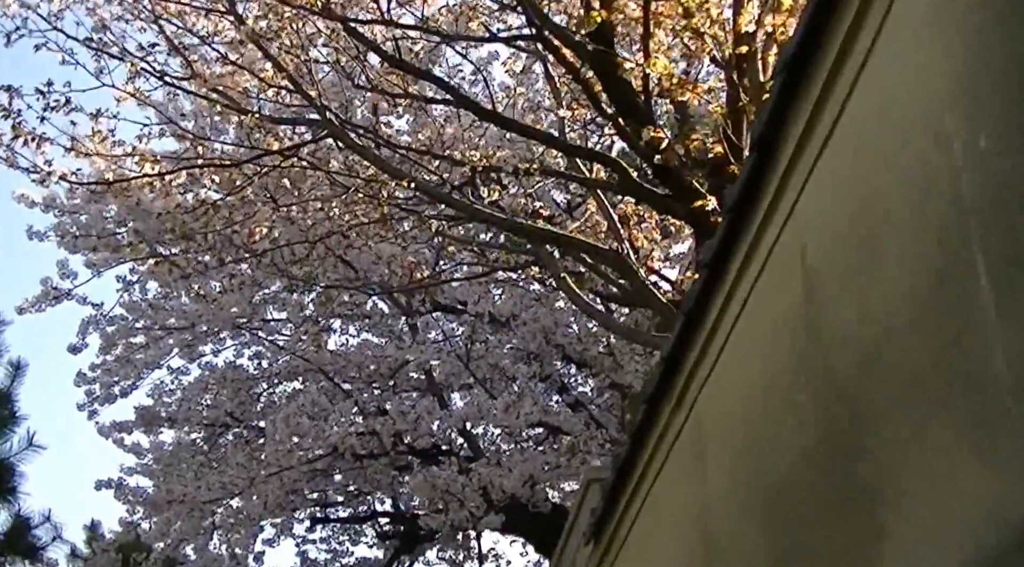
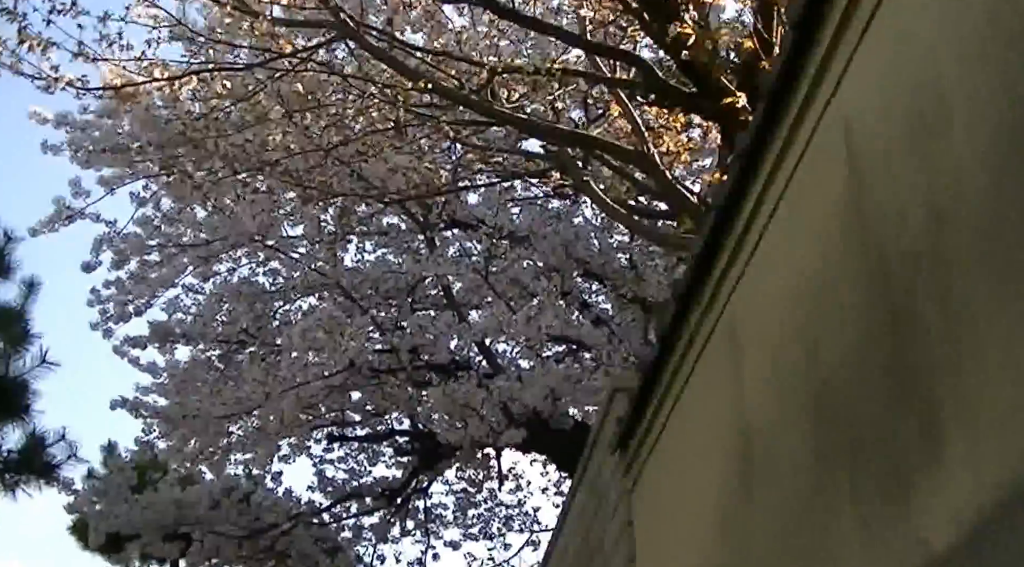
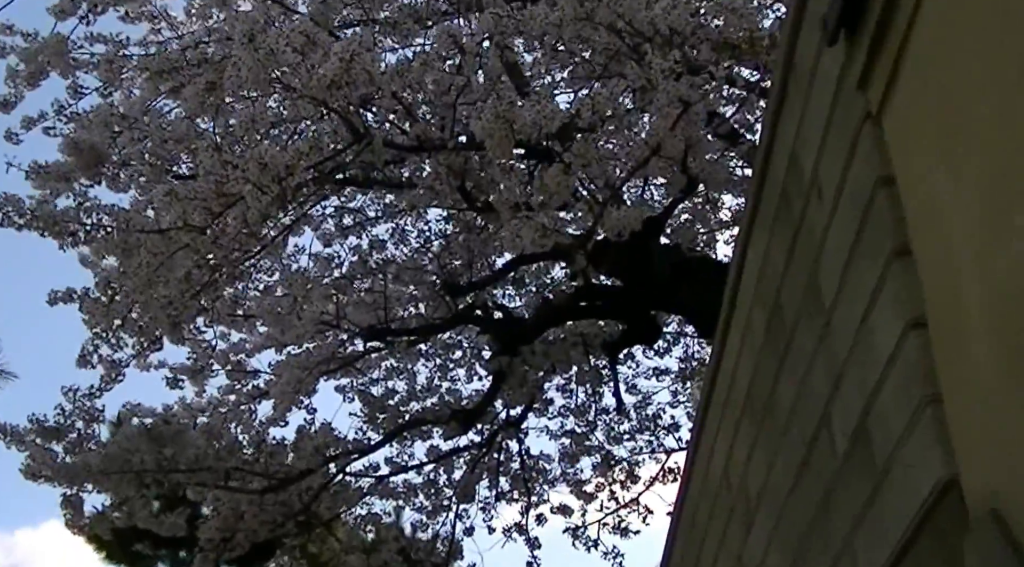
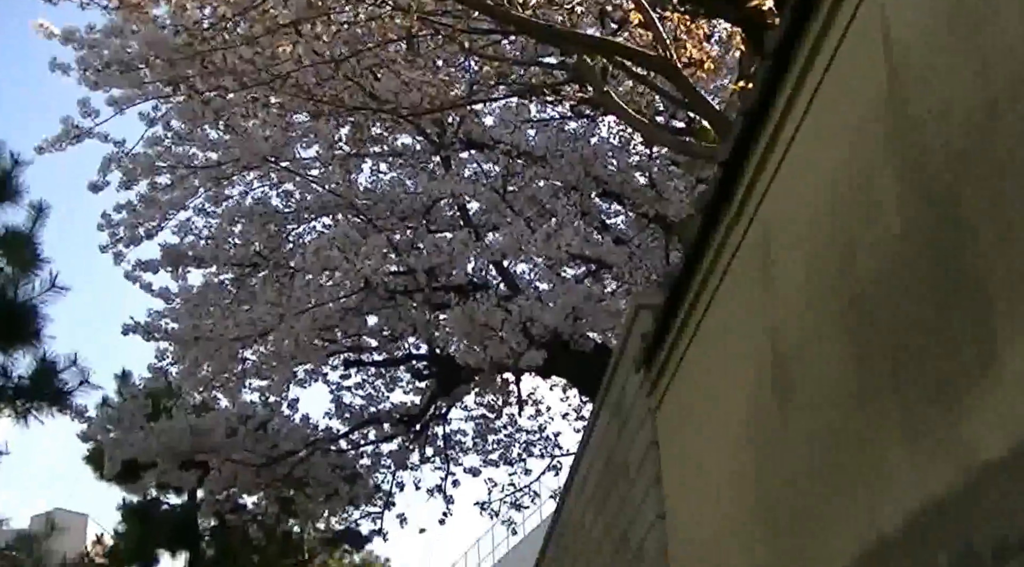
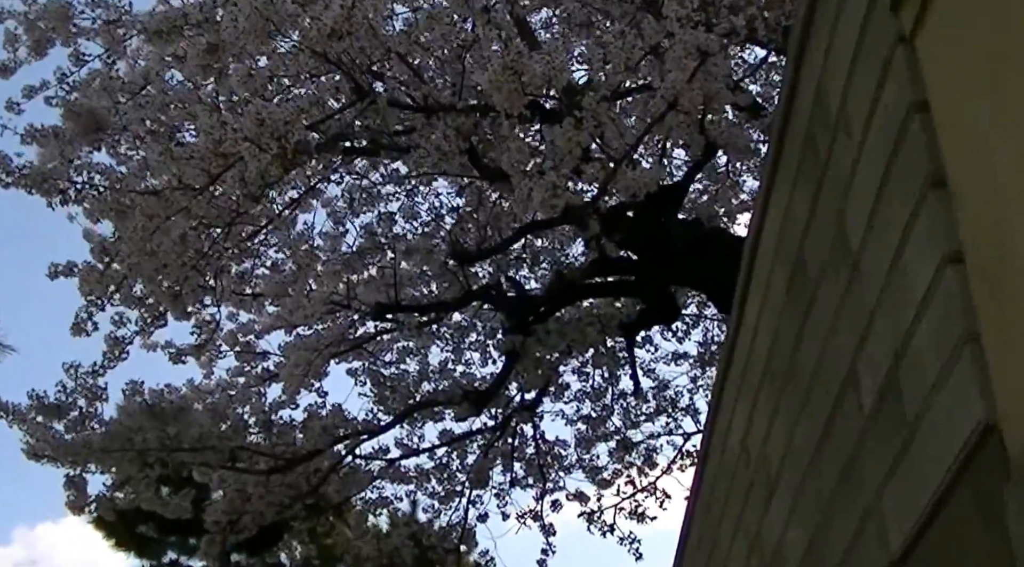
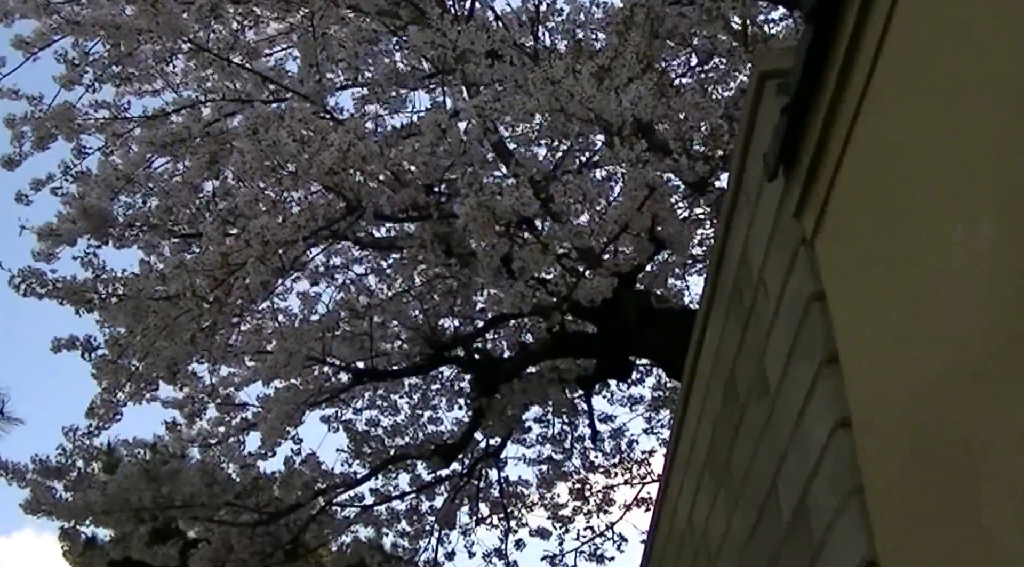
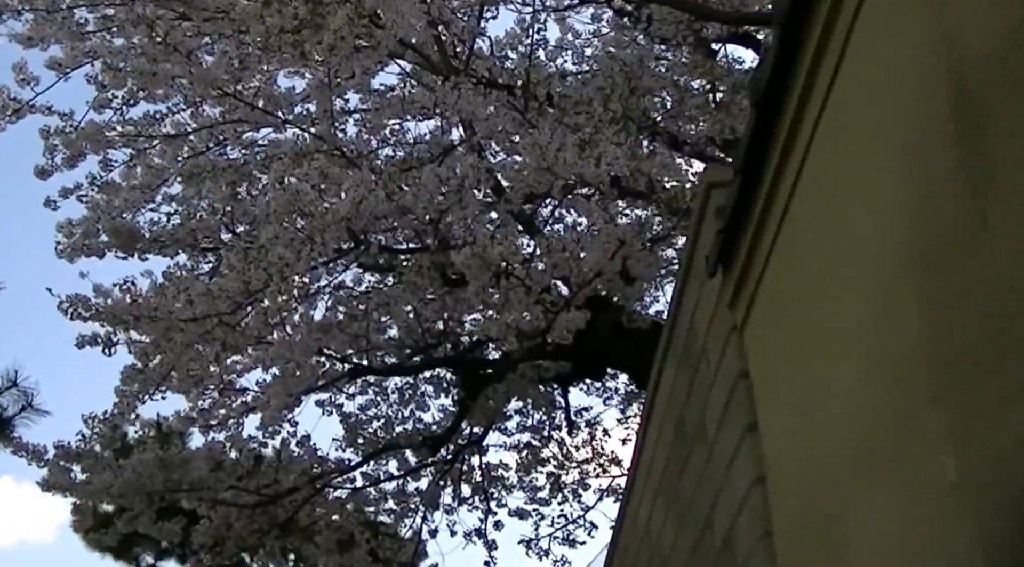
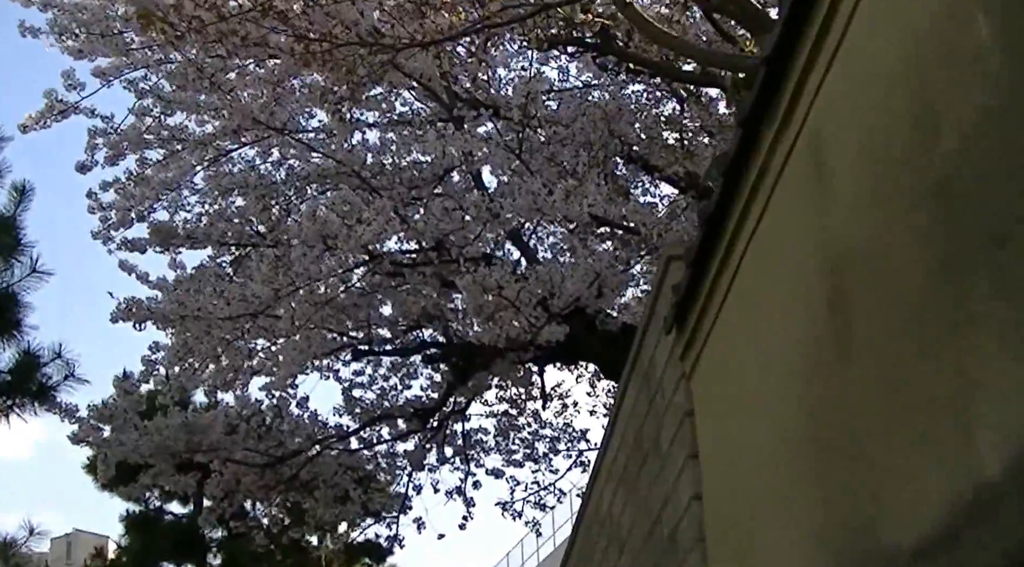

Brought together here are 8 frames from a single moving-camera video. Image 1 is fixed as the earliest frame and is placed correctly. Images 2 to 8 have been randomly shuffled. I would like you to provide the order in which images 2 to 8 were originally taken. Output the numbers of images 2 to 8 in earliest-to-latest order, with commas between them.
2, 4, 8, 7, 6, 3, 5
